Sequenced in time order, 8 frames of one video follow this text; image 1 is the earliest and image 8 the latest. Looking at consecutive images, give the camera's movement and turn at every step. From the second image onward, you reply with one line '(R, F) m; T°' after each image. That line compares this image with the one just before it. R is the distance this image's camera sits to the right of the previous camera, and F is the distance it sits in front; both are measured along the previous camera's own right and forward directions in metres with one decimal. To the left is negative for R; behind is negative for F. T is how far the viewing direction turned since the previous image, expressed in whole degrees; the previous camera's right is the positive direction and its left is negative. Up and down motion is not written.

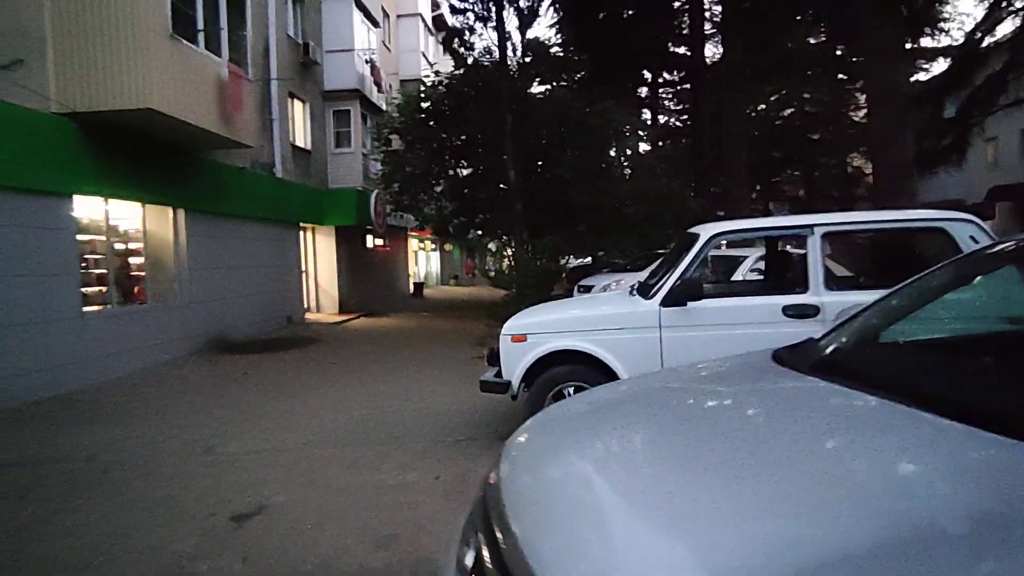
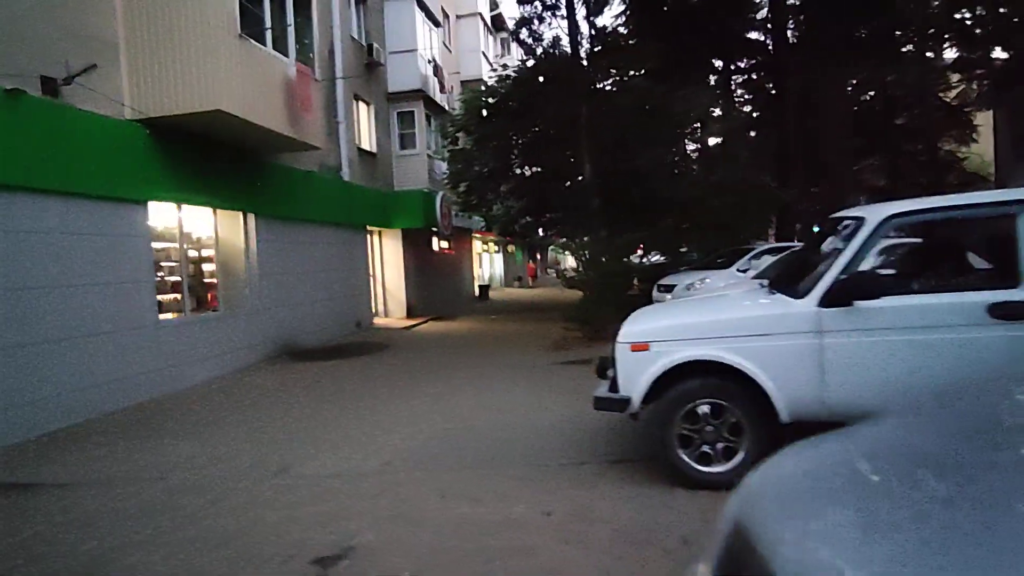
(-0.4, +0.8) m; -5°
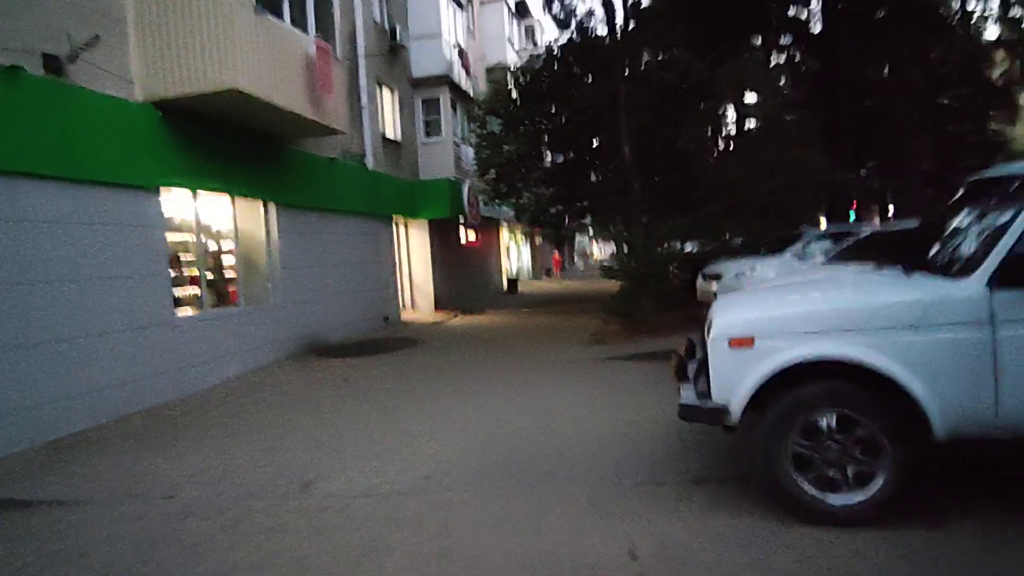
(-0.3, +0.9) m; -2°
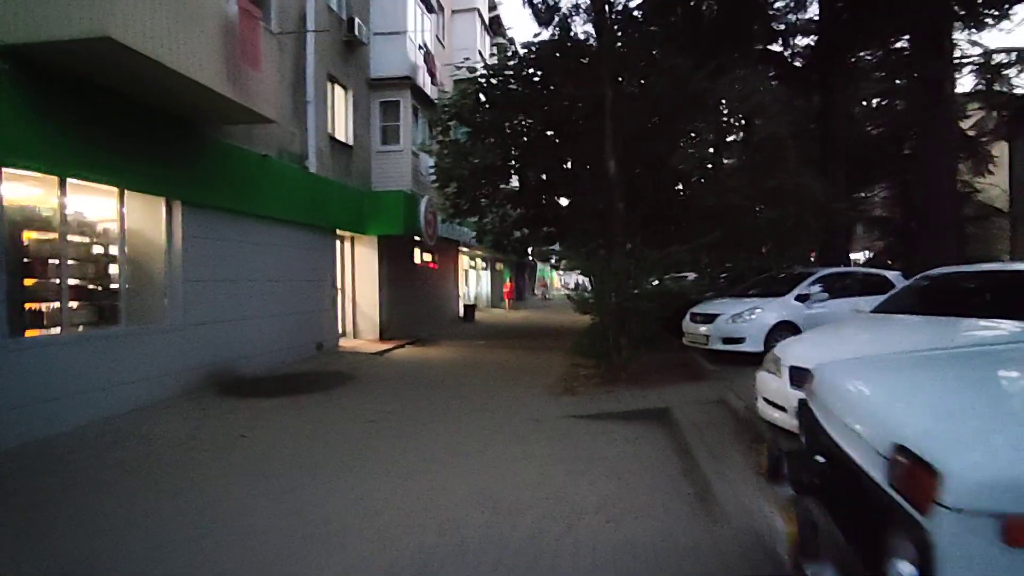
(0.0, +2.3) m; +4°
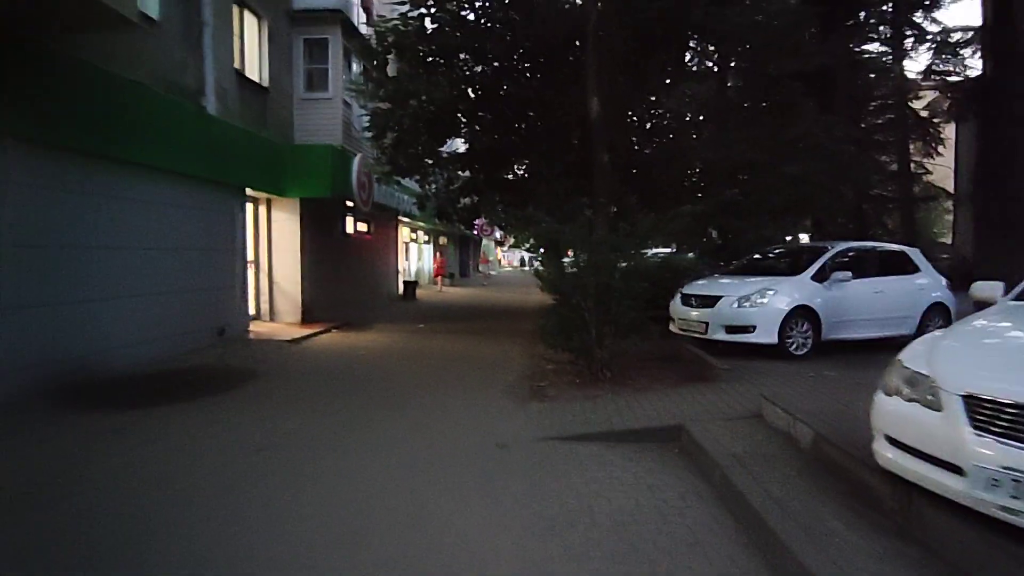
(-0.2, +2.7) m; +5°
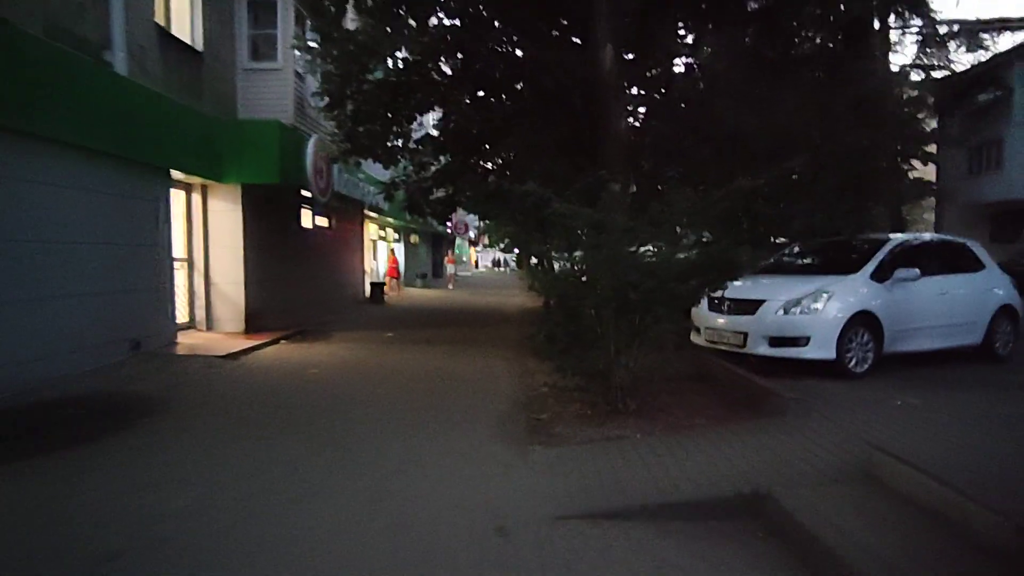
(-0.2, +2.2) m; +2°
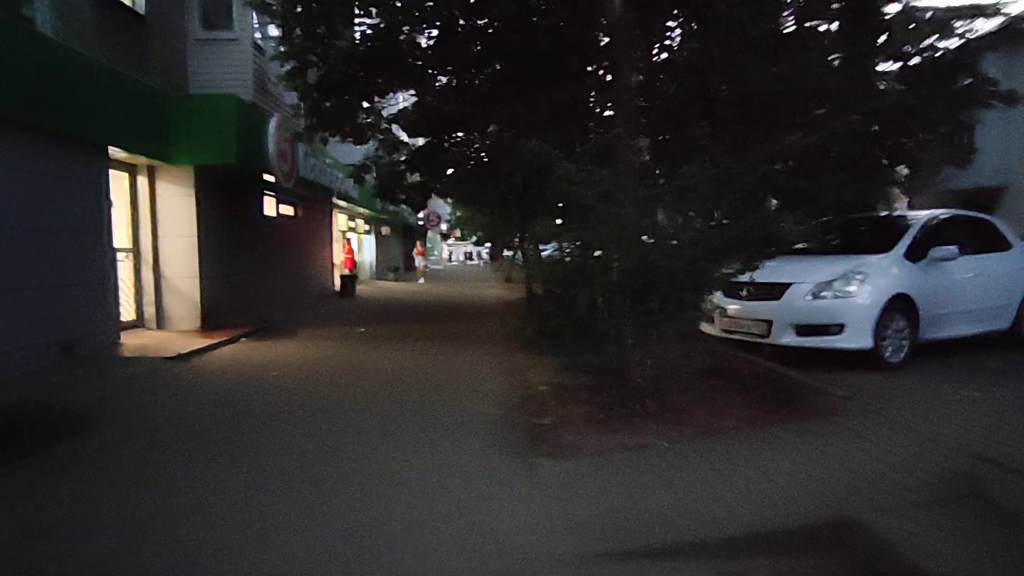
(-0.3, +1.1) m; +3°
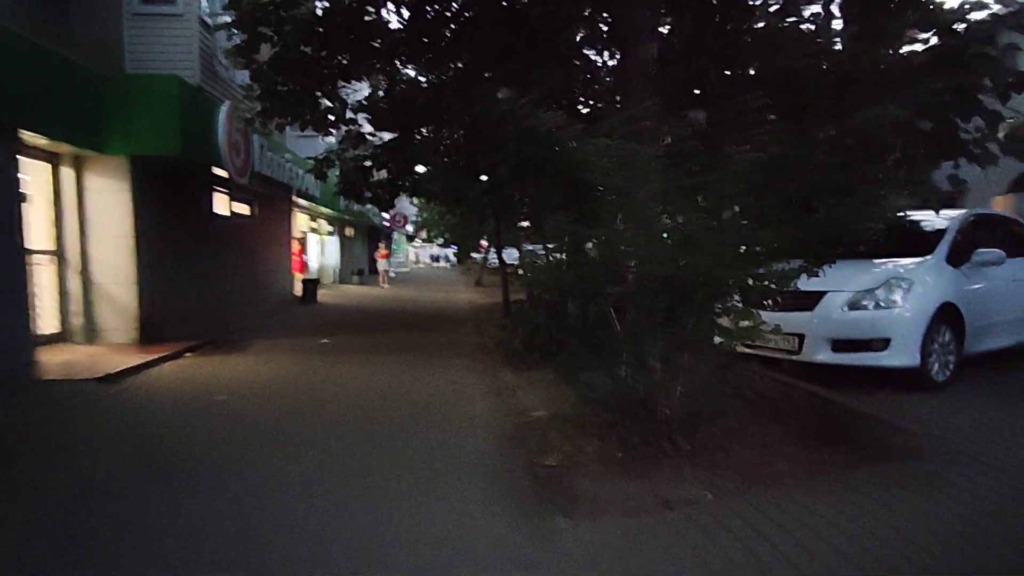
(-0.3, +1.1) m; +3°
